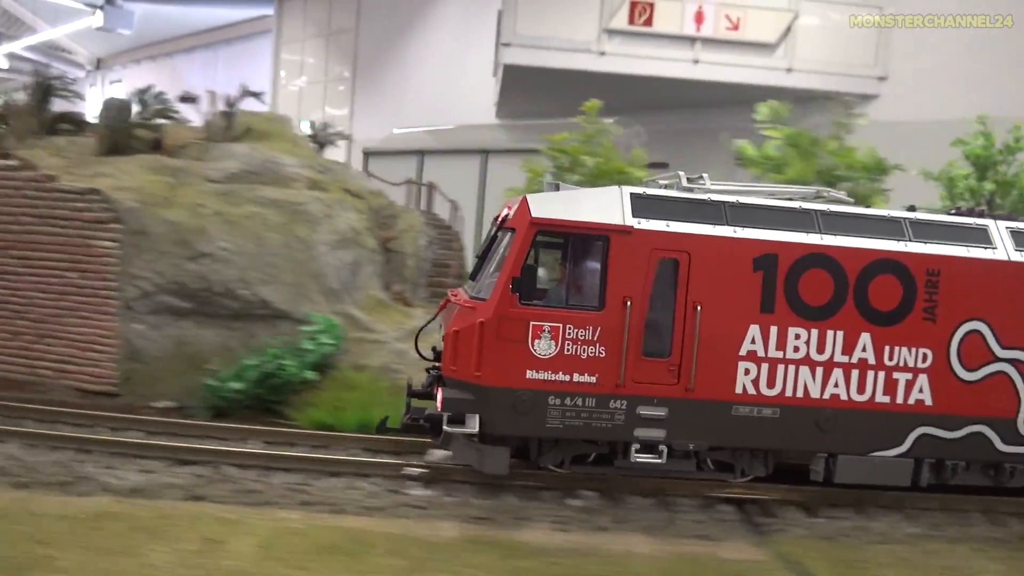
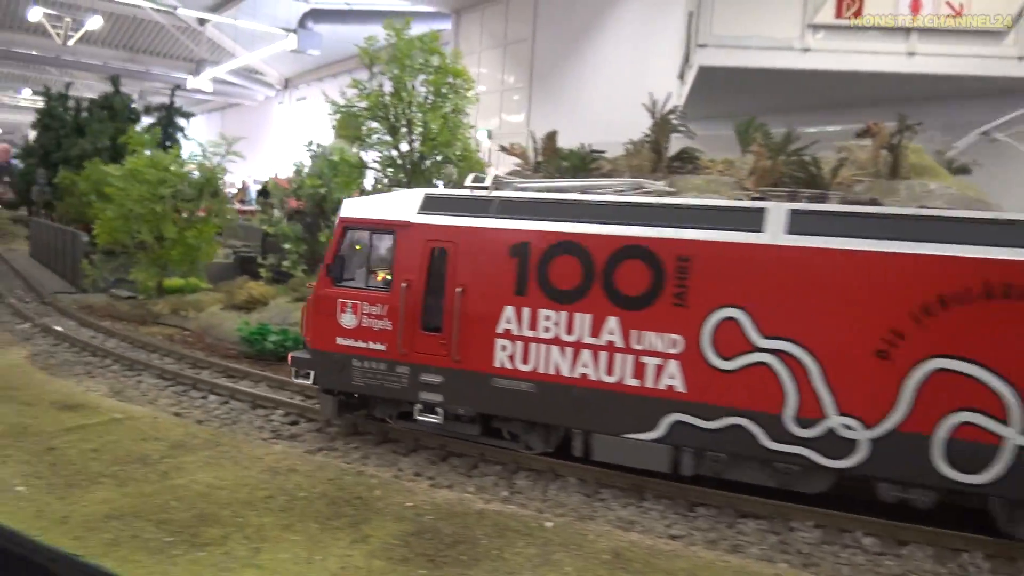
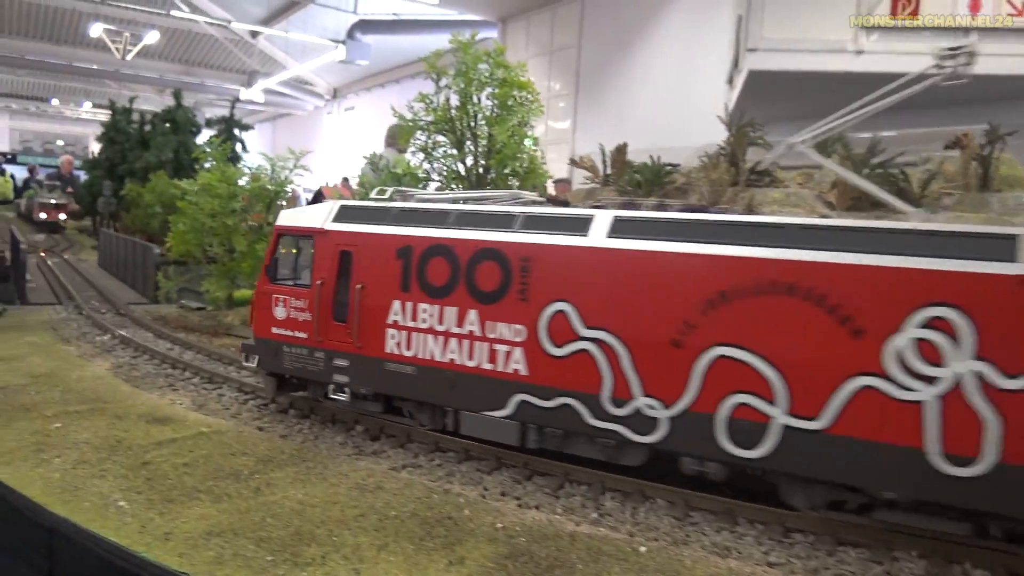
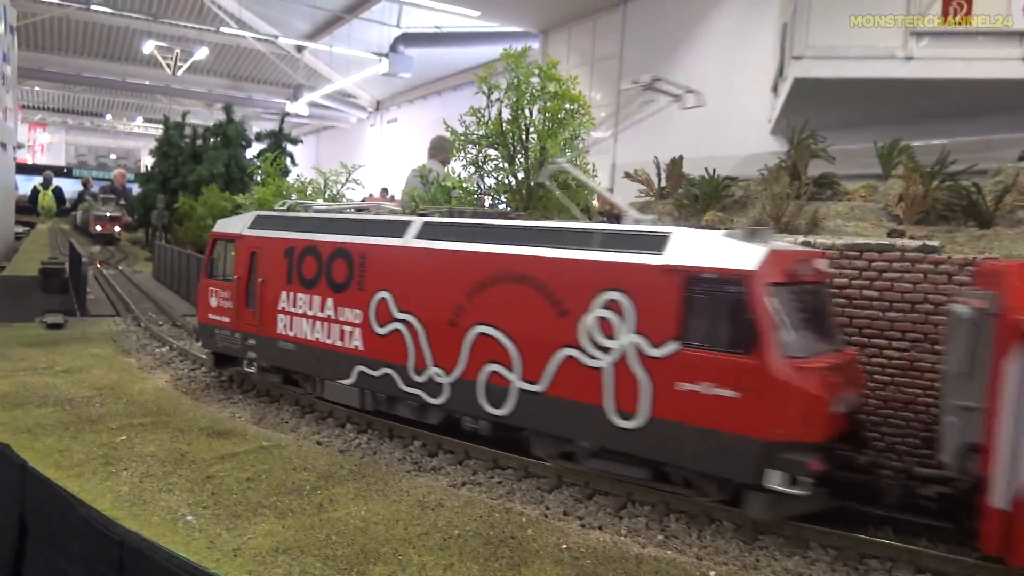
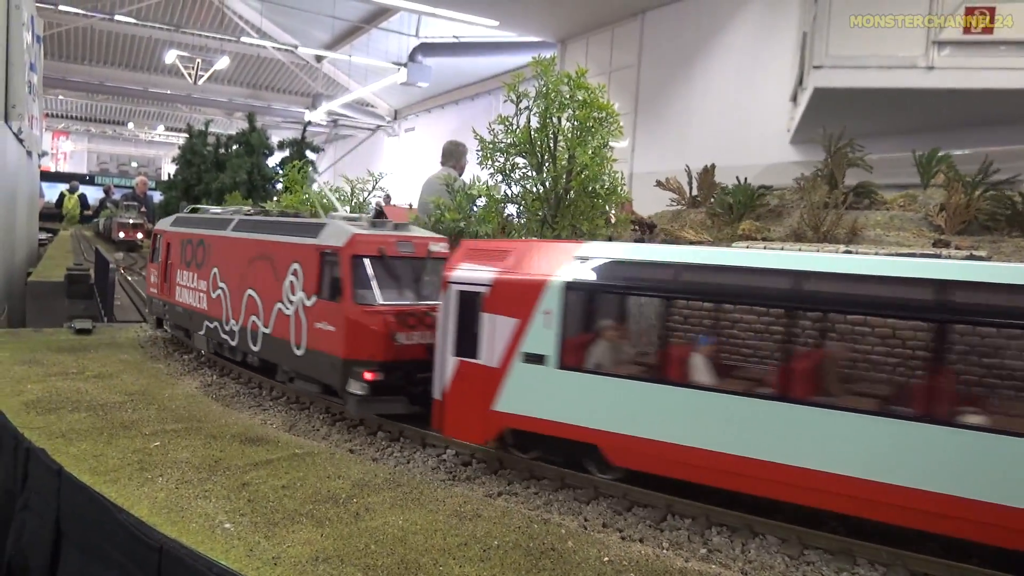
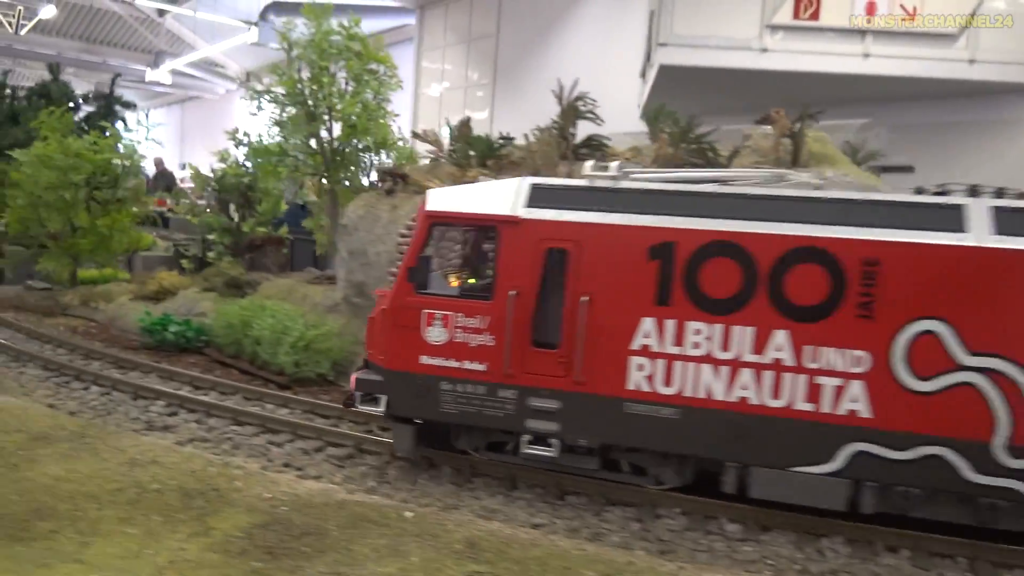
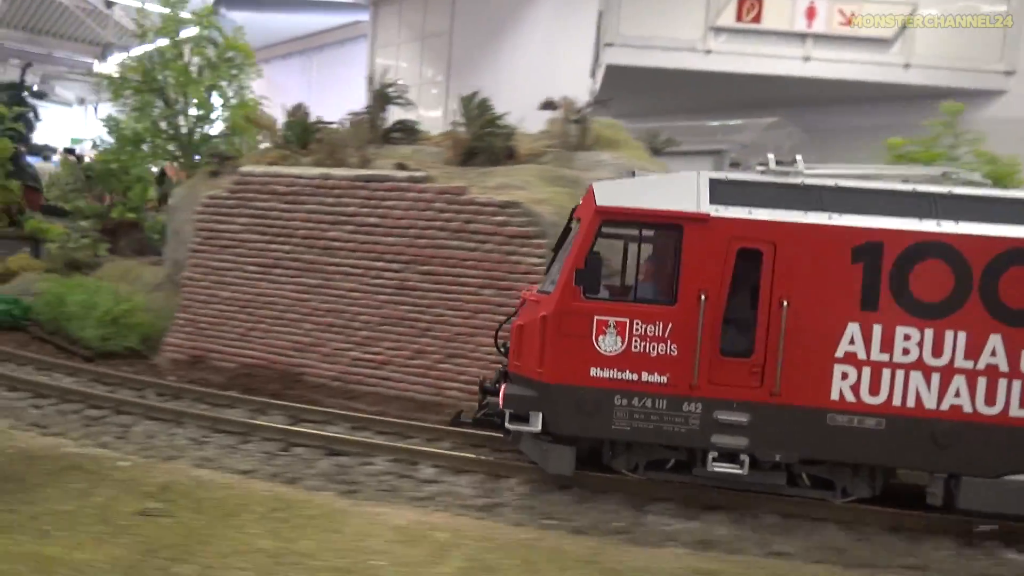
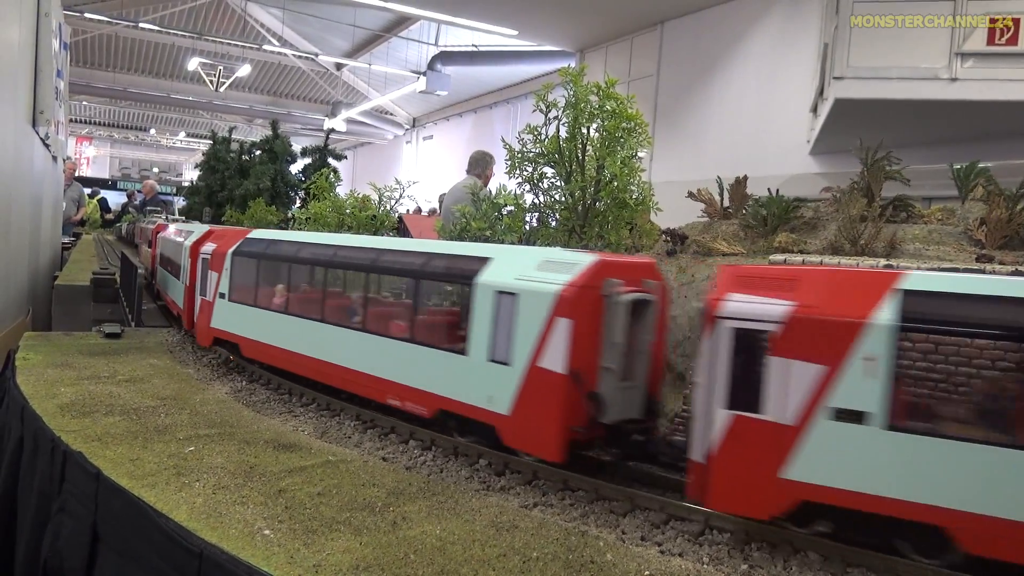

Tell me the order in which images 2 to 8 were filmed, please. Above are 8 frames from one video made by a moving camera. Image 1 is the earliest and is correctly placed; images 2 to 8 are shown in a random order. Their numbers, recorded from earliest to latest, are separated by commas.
7, 6, 2, 3, 4, 5, 8
